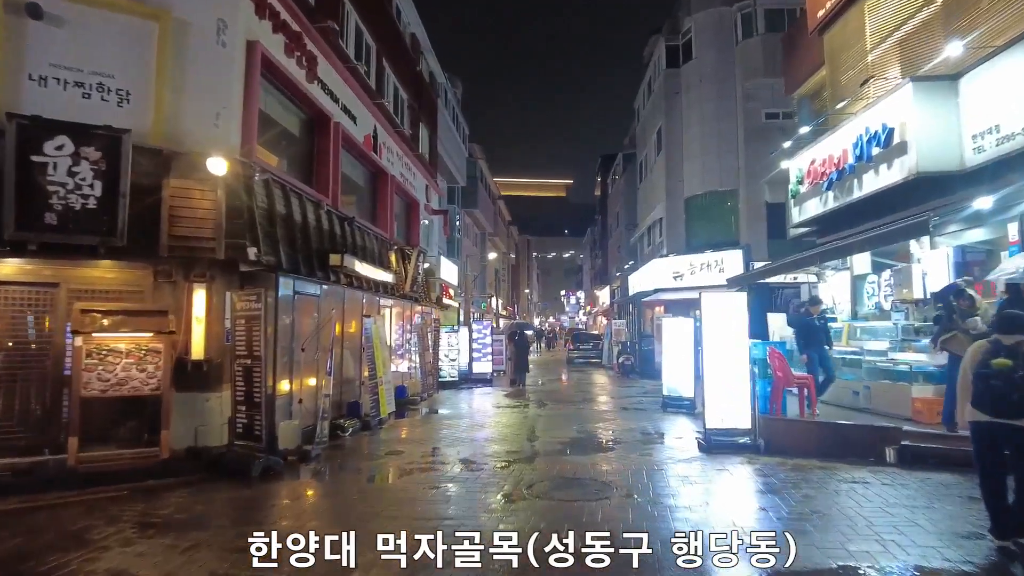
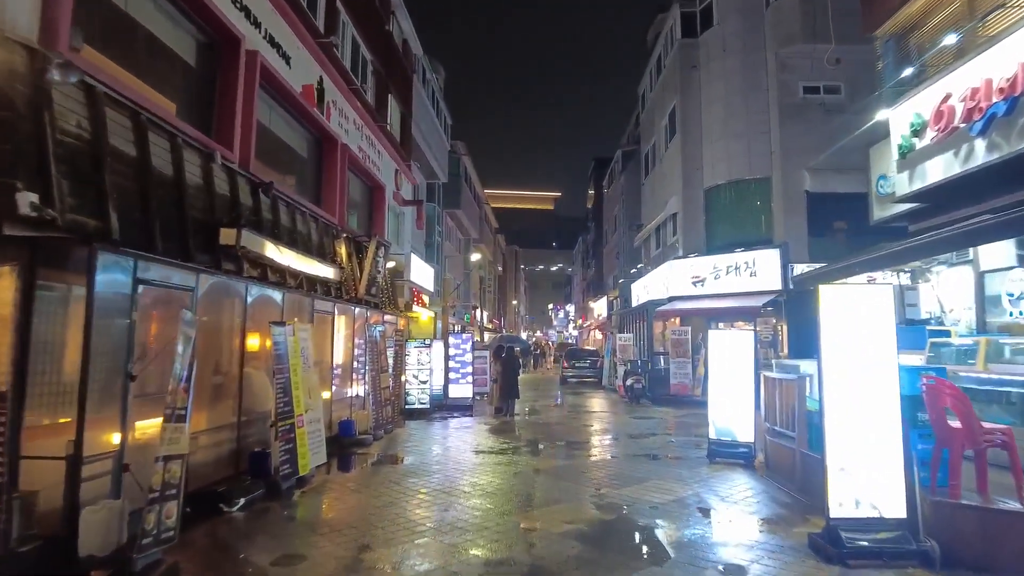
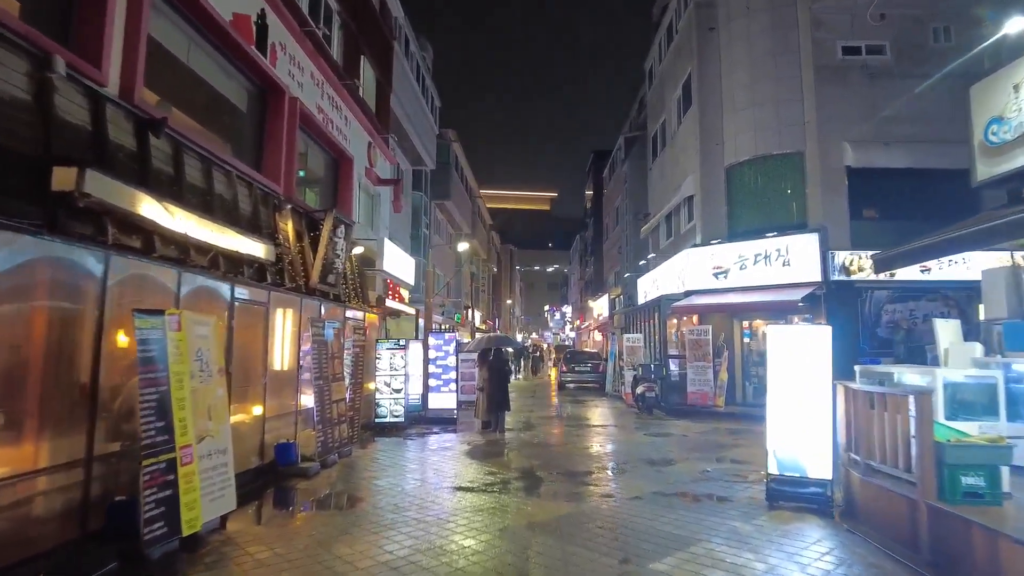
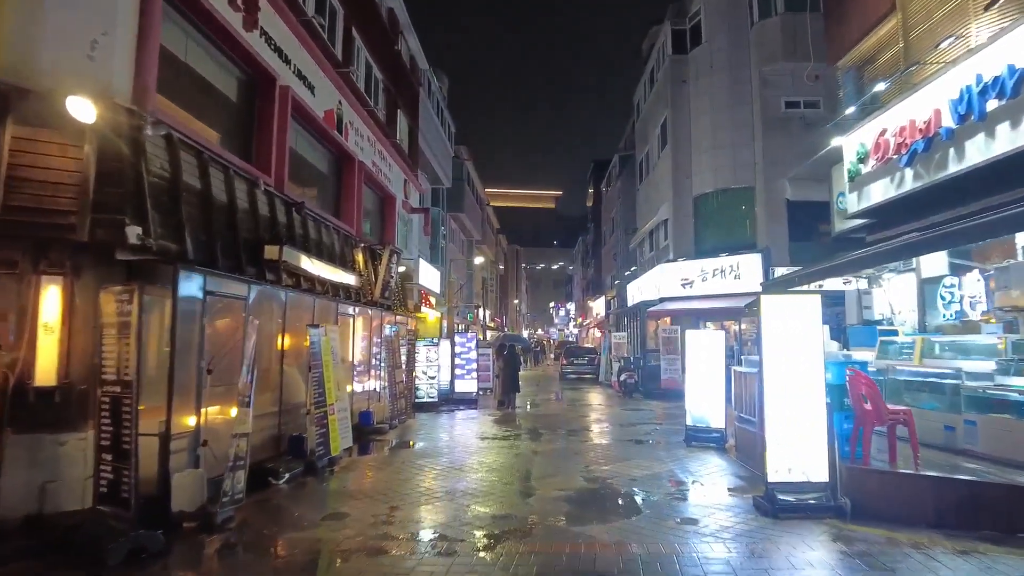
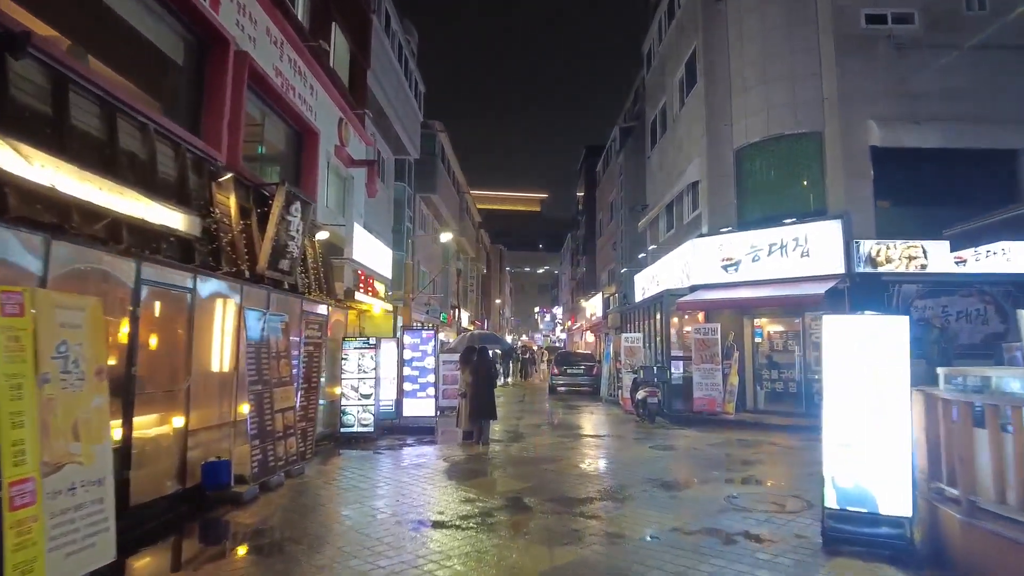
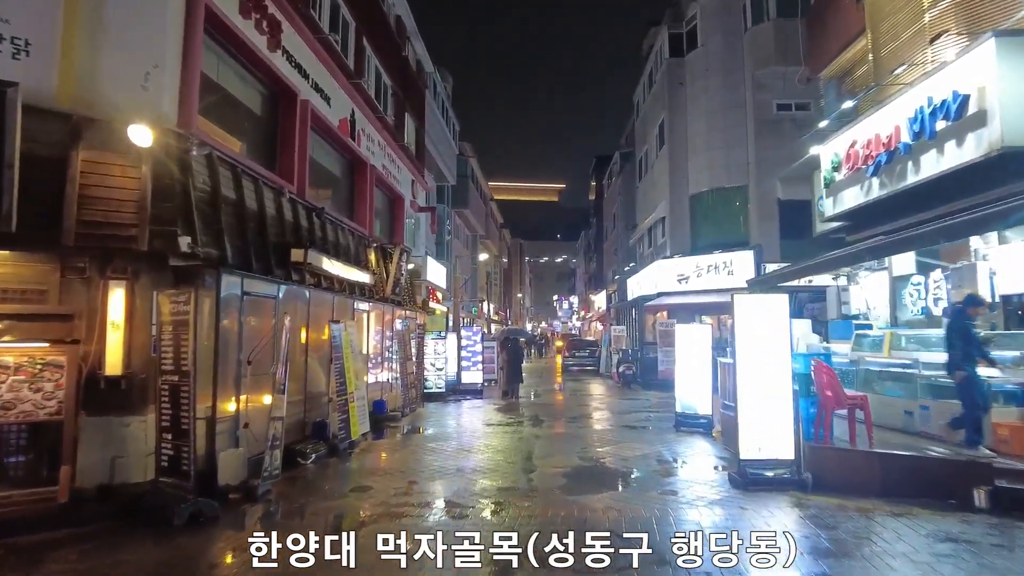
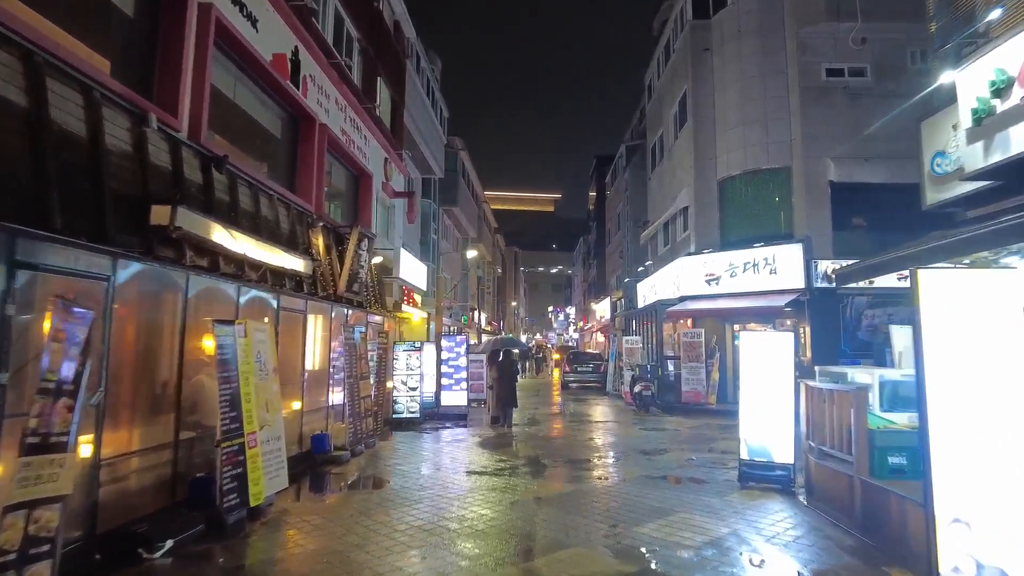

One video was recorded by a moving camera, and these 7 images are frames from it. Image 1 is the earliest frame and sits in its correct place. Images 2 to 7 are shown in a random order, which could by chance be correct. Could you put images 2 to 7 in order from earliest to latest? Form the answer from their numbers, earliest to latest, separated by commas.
6, 4, 2, 7, 3, 5
